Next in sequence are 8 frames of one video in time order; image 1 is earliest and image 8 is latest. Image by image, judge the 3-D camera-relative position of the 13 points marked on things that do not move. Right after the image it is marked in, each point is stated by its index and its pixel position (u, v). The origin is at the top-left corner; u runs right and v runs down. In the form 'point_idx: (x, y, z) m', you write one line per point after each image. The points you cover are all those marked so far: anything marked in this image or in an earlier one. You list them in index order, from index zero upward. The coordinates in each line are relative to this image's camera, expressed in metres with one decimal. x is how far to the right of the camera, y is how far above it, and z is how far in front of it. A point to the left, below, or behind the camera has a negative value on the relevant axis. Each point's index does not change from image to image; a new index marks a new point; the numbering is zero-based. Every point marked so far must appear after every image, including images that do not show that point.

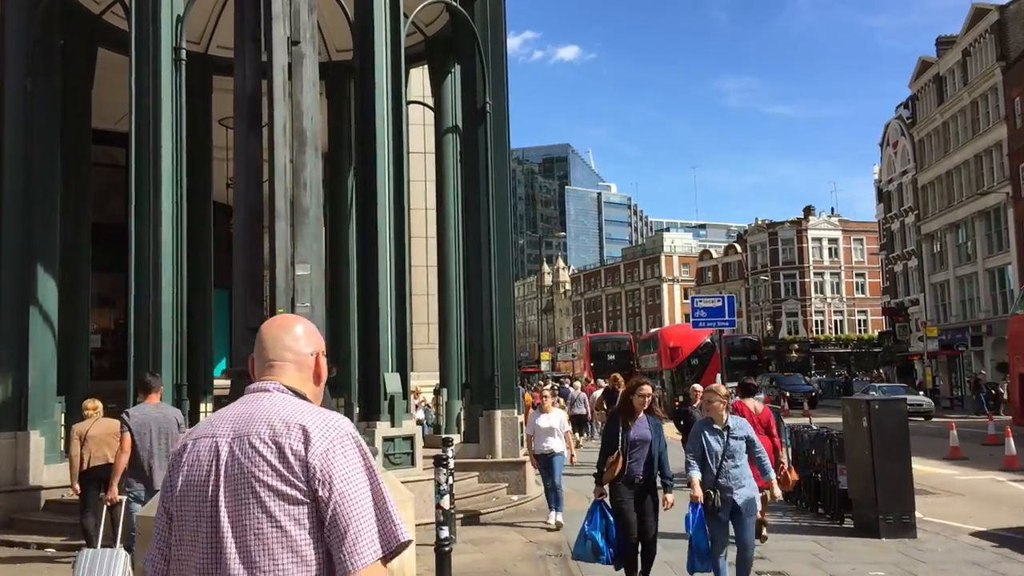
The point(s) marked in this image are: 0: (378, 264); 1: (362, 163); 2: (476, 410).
0: (-1.6, +0.3, +11.3) m
1: (-1.9, +1.6, +11.5) m
2: (-0.5, -1.8, +13.2) m
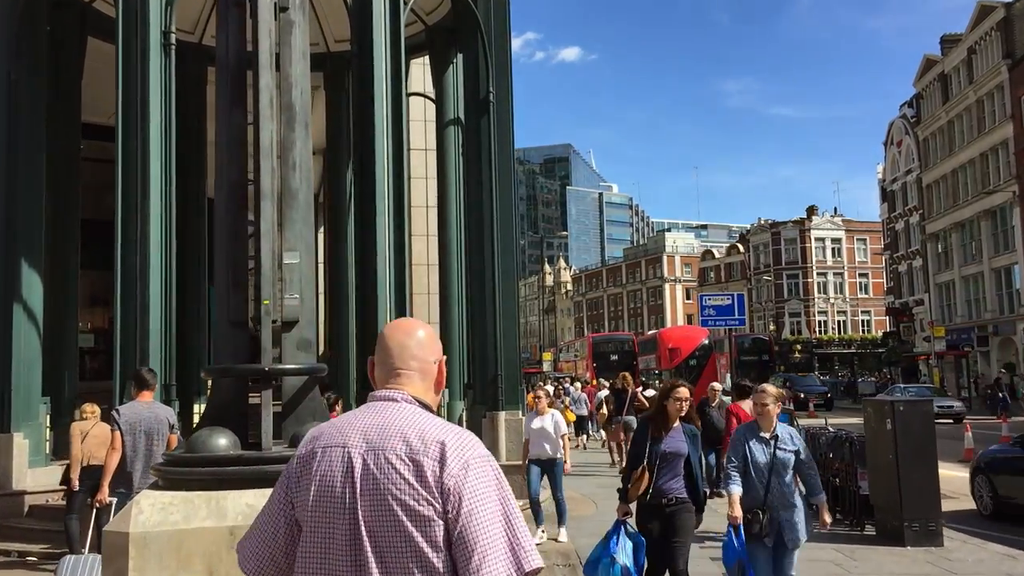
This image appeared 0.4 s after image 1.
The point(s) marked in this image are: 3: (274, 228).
0: (-1.6, +0.4, +10.8) m
1: (-1.8, +1.6, +11.0) m
2: (-0.5, -1.7, +12.7) m
3: (-1.3, +0.3, +4.9) m
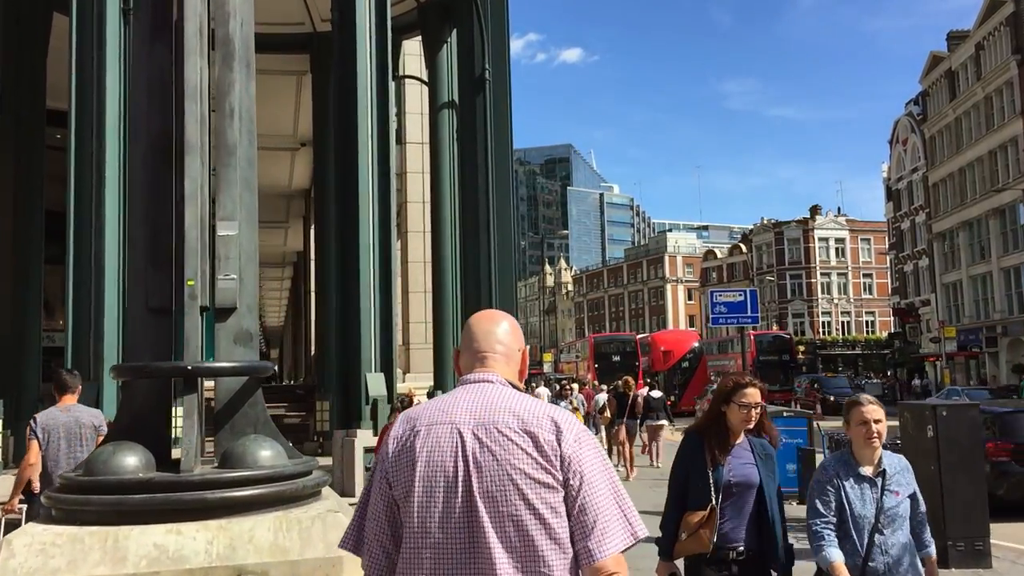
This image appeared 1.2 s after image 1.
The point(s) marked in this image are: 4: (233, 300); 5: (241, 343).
0: (-1.6, +0.5, +9.8) m
1: (-1.9, +1.7, +10.0) m
2: (-0.5, -1.6, +11.7) m
3: (-1.3, +0.4, +3.9) m
4: (-1.2, -0.1, +3.9) m
5: (-1.2, -0.2, +3.9) m
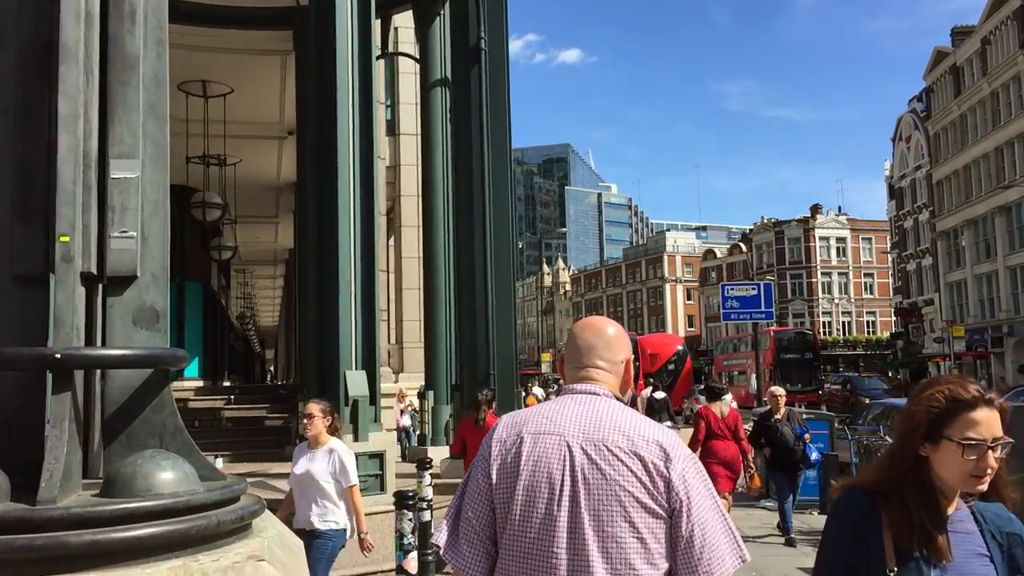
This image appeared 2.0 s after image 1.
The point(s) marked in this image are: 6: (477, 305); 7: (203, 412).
0: (-1.6, +0.6, +8.8) m
1: (-1.9, +1.8, +9.0) m
2: (-0.5, -1.5, +10.7) m
3: (-1.3, +0.5, +2.8) m
4: (-1.2, +0.1, +2.9) m
5: (-1.2, -0.1, +2.9) m
6: (-0.4, -0.2, +10.7) m
7: (-5.1, -2.0, +14.8) m
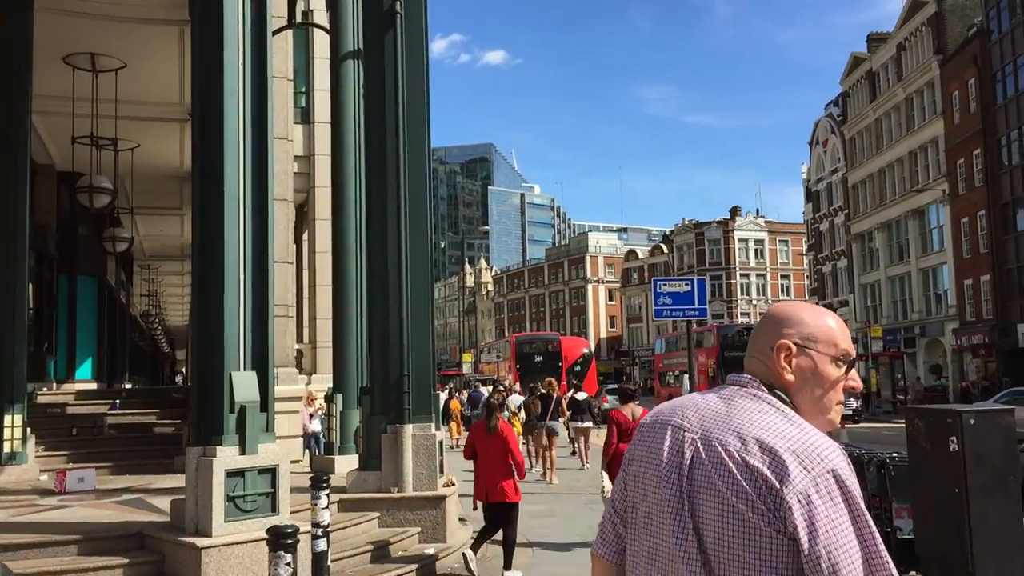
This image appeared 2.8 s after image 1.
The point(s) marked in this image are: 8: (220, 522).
0: (-2.3, +0.7, +7.5) m
1: (-2.6, +1.9, +7.8) m
2: (-1.4, -1.4, +9.5) m
3: (-1.5, +0.6, +1.7) m
4: (-1.4, +0.2, +1.7) m
5: (-1.4, 0.0, +1.8) m
6: (-1.3, -0.1, +9.6) m
7: (-6.3, -1.9, +13.3) m
8: (-2.2, -1.8, +6.8) m
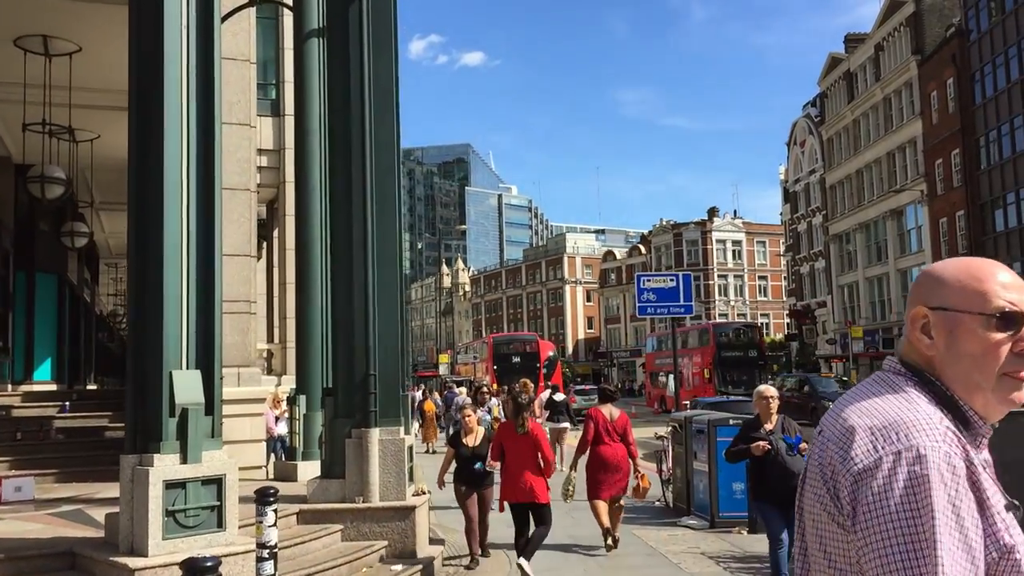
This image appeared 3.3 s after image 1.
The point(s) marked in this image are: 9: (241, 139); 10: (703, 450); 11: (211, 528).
0: (-2.5, +0.8, +6.8) m
1: (-2.8, +2.0, +7.0) m
2: (-1.7, -1.4, +8.8) m
3: (-1.5, +0.7, +0.9) m
4: (-1.4, +0.3, +1.0) m
5: (-1.4, +0.1, +1.0) m
6: (-1.5, 0.0, +8.8) m
7: (-6.6, -1.8, +12.4) m
8: (-2.4, -1.7, +6.1) m
9: (-4.0, +2.2, +13.3) m
10: (+2.4, -2.0, +11.2) m
11: (-2.1, -1.7, +6.3) m
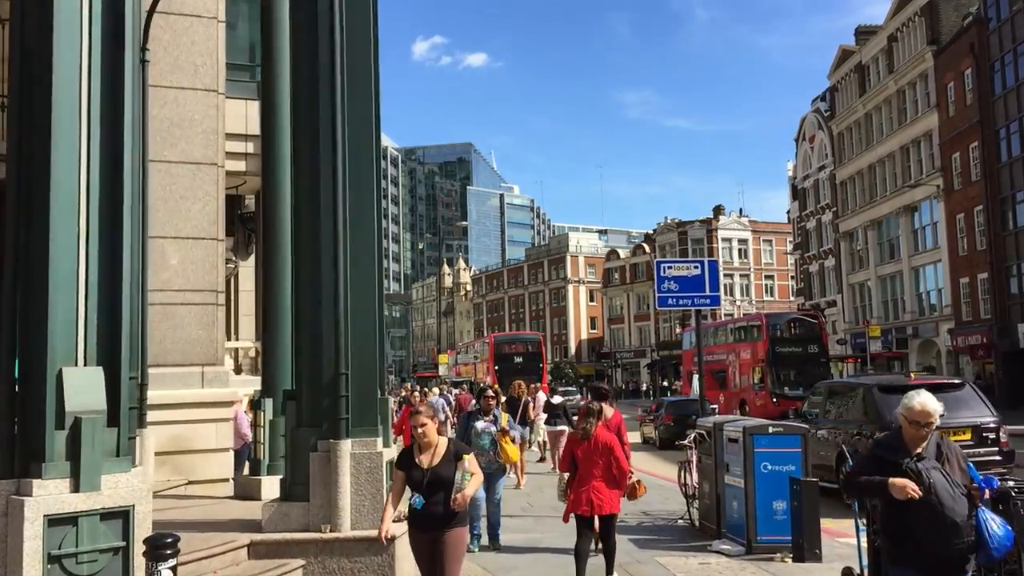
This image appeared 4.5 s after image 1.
0: (-2.5, +0.9, +5.2) m
1: (-2.8, +2.2, +5.4) m
2: (-1.6, -1.2, +7.2) m
3: (-1.5, +0.9, -0.7) m
4: (-1.4, +0.4, -0.6) m
5: (-1.4, +0.2, -0.6) m
6: (-1.5, +0.1, +7.2) m
7: (-6.6, -1.7, +10.9) m
8: (-2.3, -1.5, +4.5) m
9: (-3.9, +2.3, +11.7) m
10: (+2.4, -1.9, +9.6) m
11: (-2.1, -1.5, +4.7) m
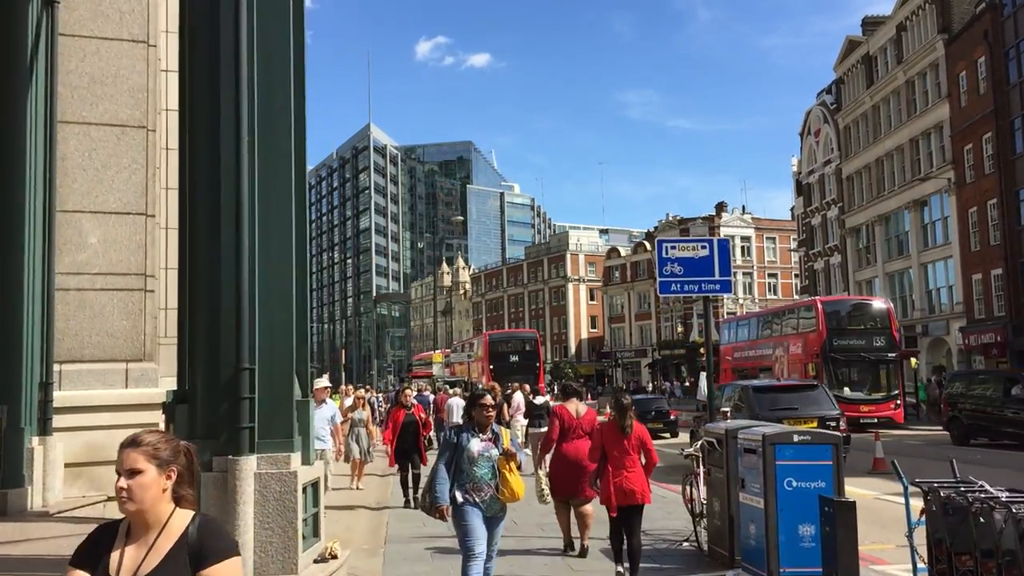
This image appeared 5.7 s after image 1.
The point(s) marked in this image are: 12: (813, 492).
0: (-2.8, +1.1, +3.6) m
1: (-3.0, +2.3, +3.8) m
2: (-1.9, -1.0, +5.6) m
3: (-1.8, +1.1, -2.3) m
4: (-1.7, +0.6, -2.3) m
5: (-1.7, +0.4, -2.2) m
6: (-1.8, +0.3, +5.6) m
7: (-6.8, -1.5, +9.2) m
8: (-2.6, -1.3, +2.8) m
9: (-4.2, +2.5, +10.1) m
10: (+2.1, -1.7, +8.0) m
11: (-2.3, -1.3, +3.1) m
12: (+2.6, -1.7, +7.8) m
